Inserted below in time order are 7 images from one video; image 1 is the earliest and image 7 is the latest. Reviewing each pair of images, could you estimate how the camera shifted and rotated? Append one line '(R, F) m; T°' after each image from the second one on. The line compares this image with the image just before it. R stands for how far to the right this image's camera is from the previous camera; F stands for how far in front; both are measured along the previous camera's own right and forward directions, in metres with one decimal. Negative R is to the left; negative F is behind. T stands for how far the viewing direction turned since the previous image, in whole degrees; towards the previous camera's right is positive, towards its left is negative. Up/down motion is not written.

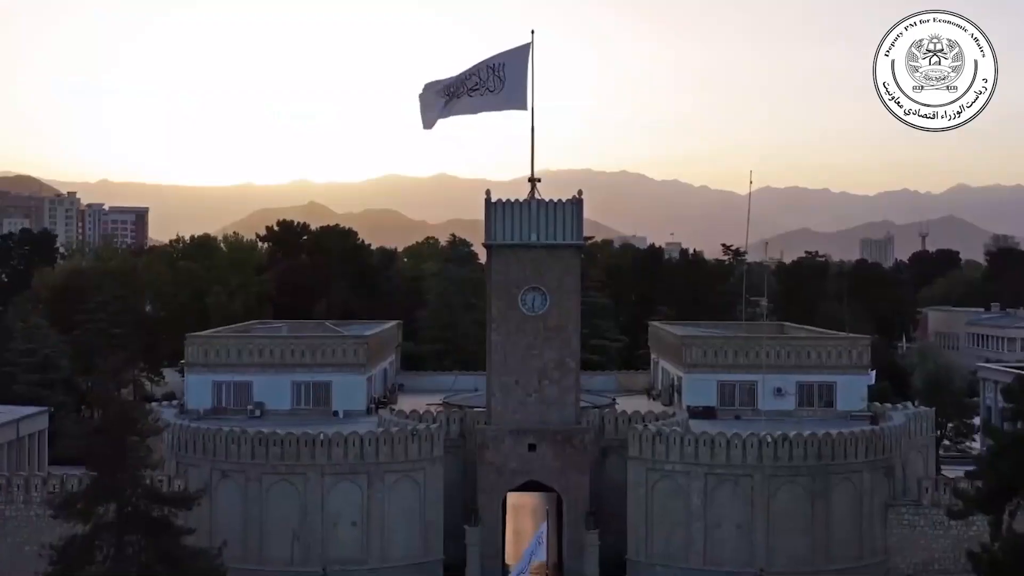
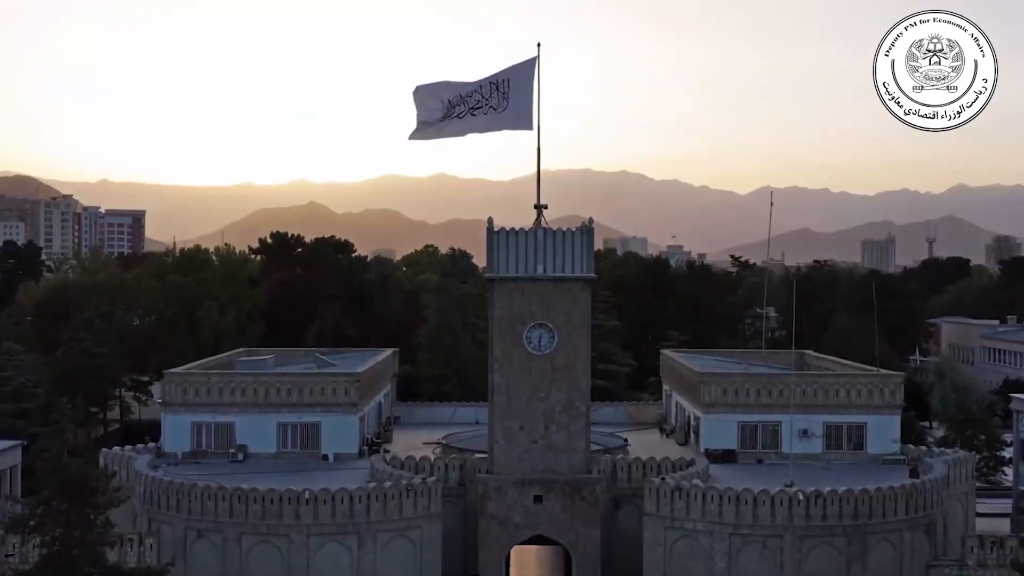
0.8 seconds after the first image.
(0.0, +1.7) m; 0°
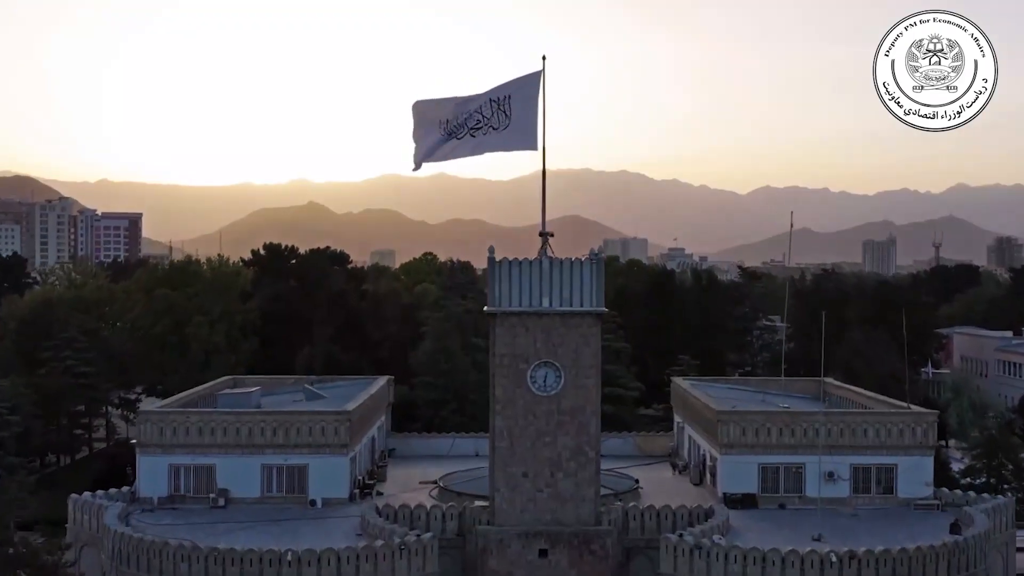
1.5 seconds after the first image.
(0.0, +1.5) m; 0°
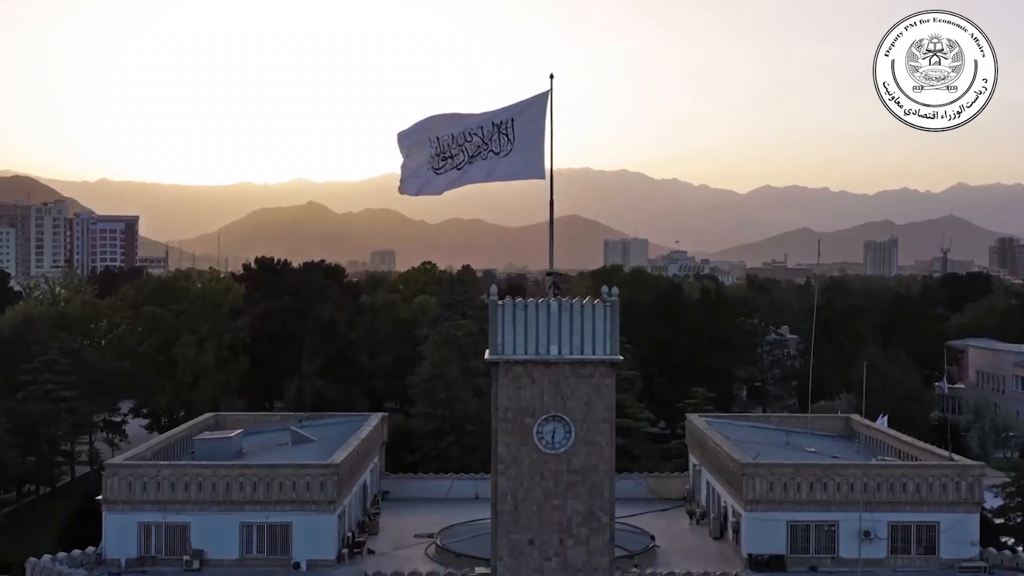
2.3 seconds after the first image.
(0.0, +1.8) m; 0°
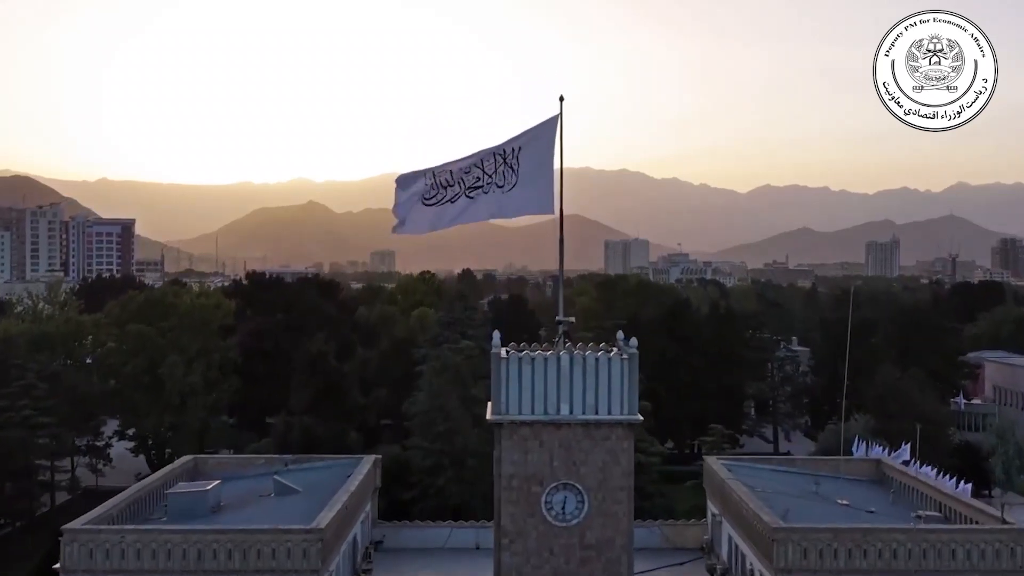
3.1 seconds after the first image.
(0.0, +1.8) m; 0°
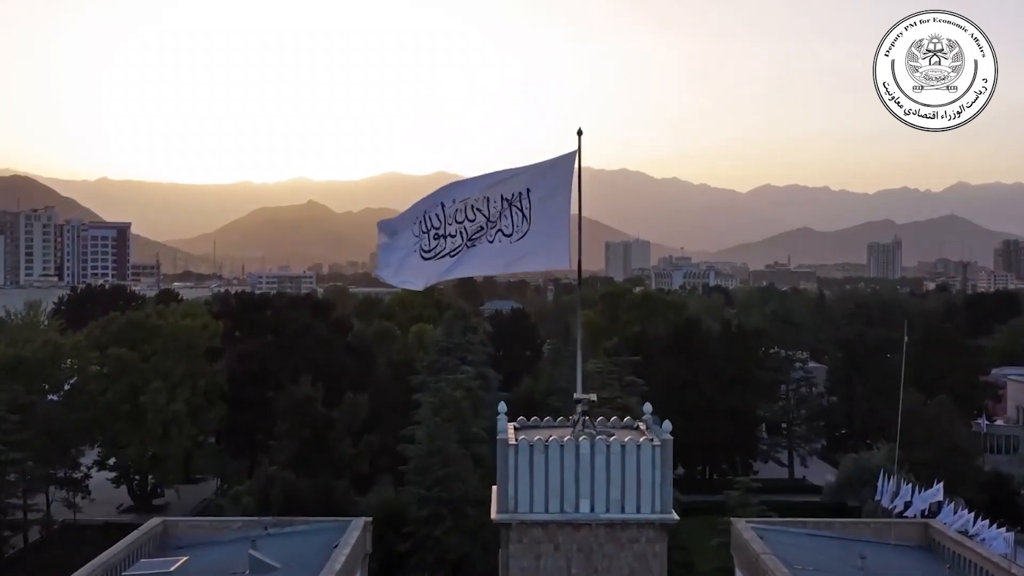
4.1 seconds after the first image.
(-0.1, +2.2) m; 0°
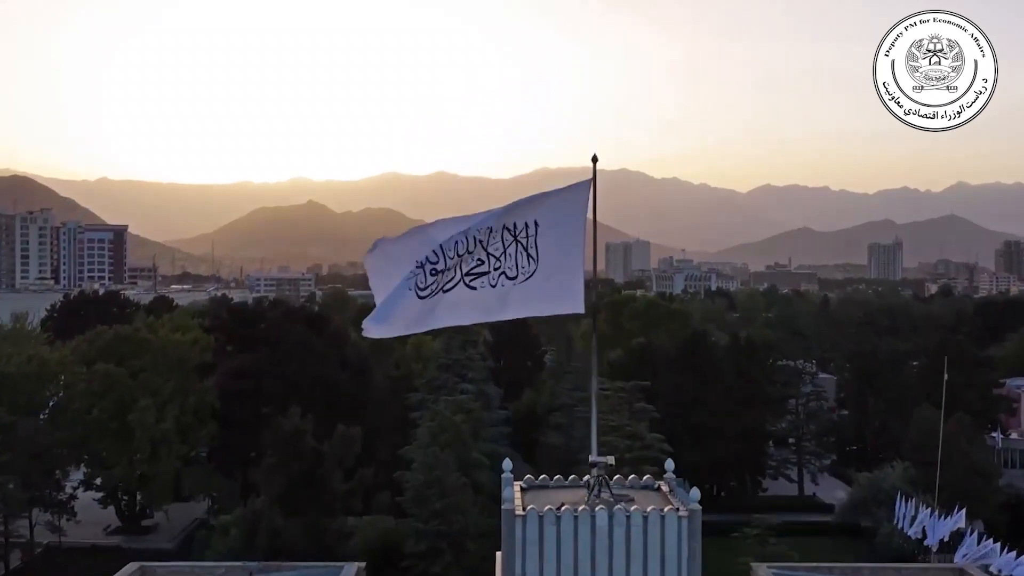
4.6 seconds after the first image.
(0.0, +1.4) m; 0°
